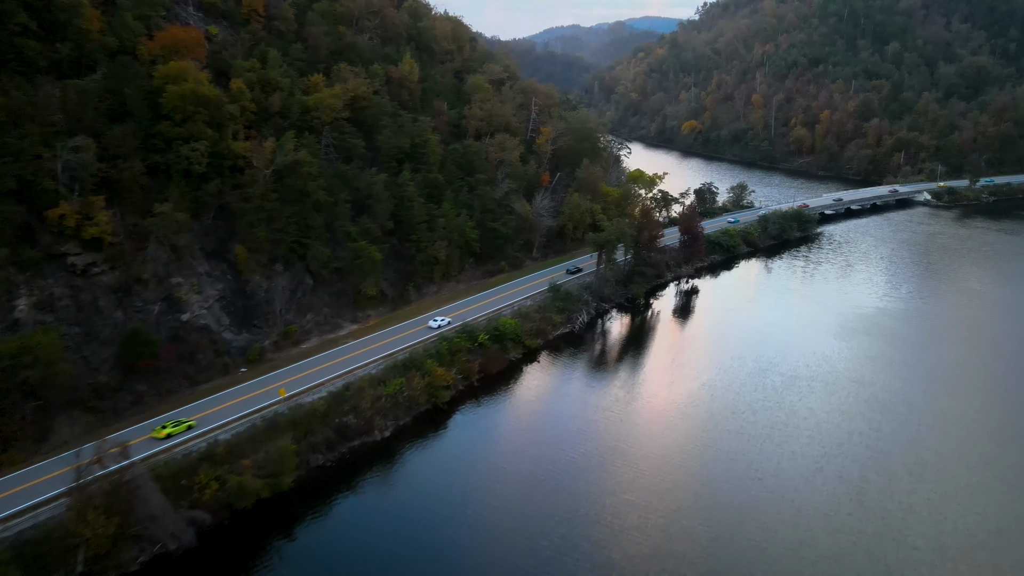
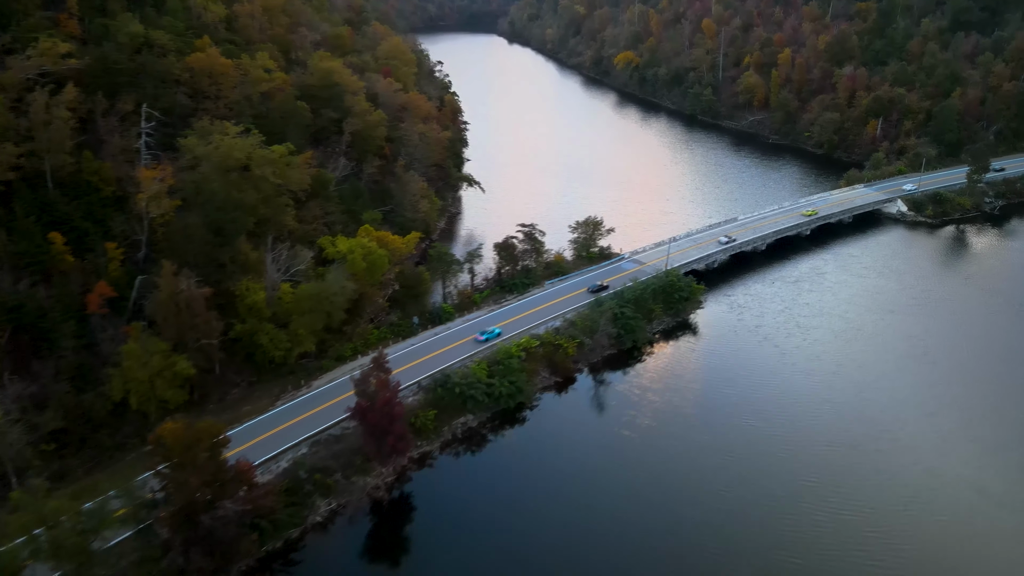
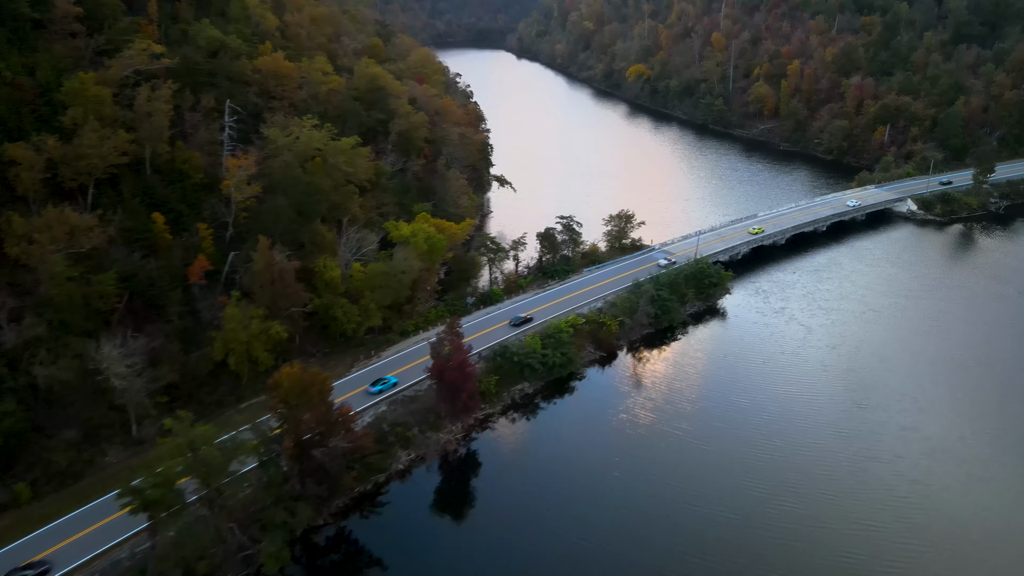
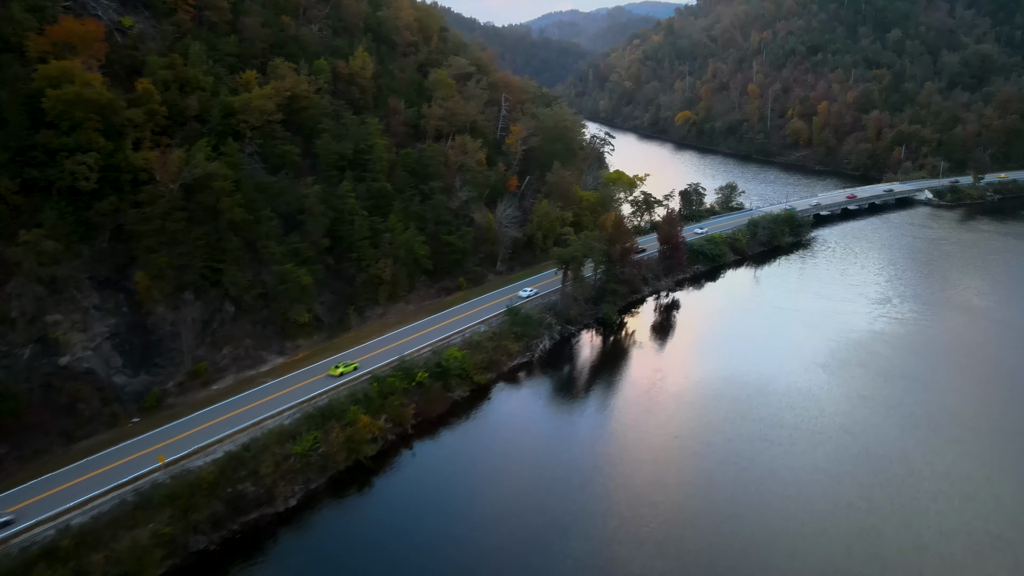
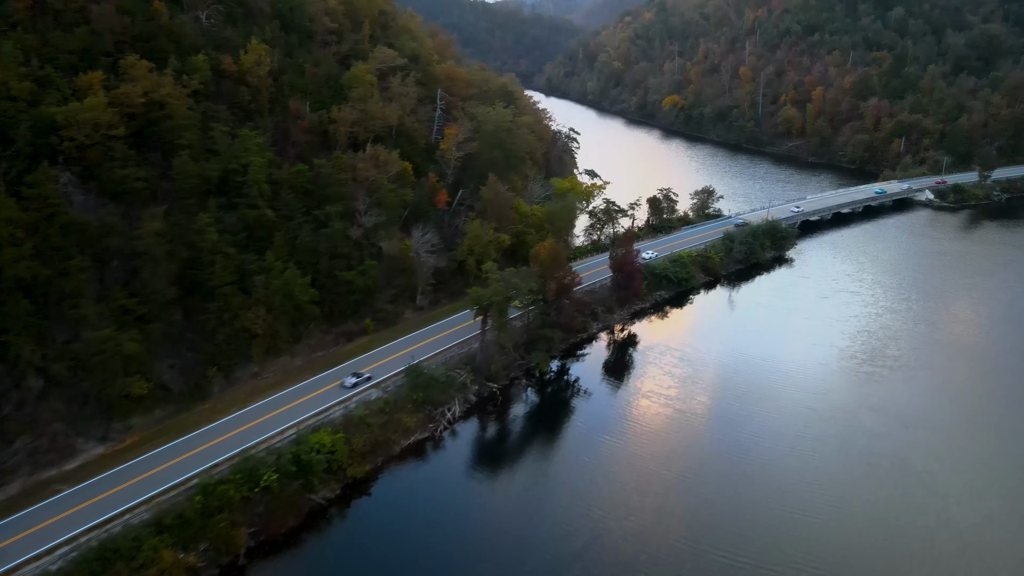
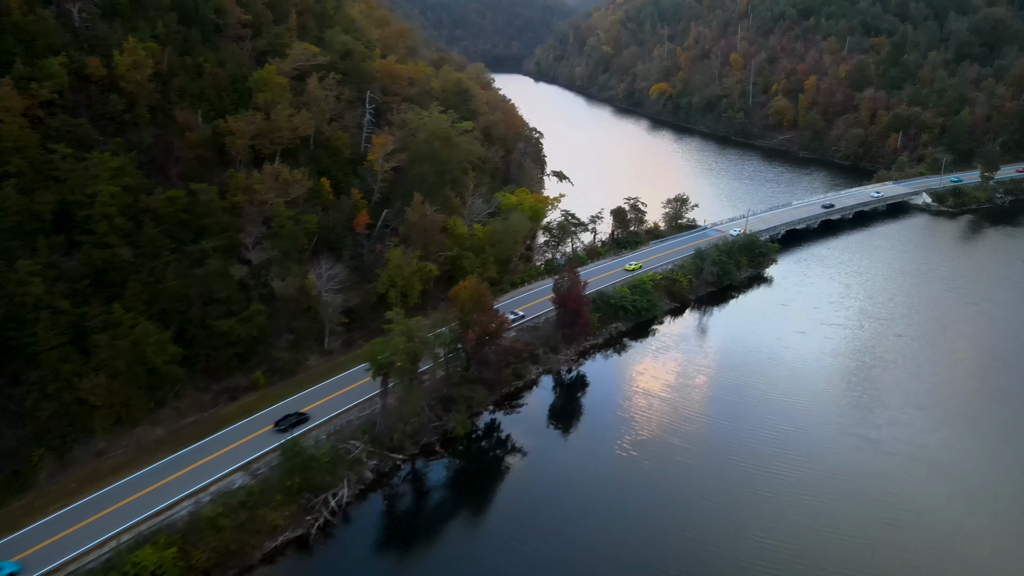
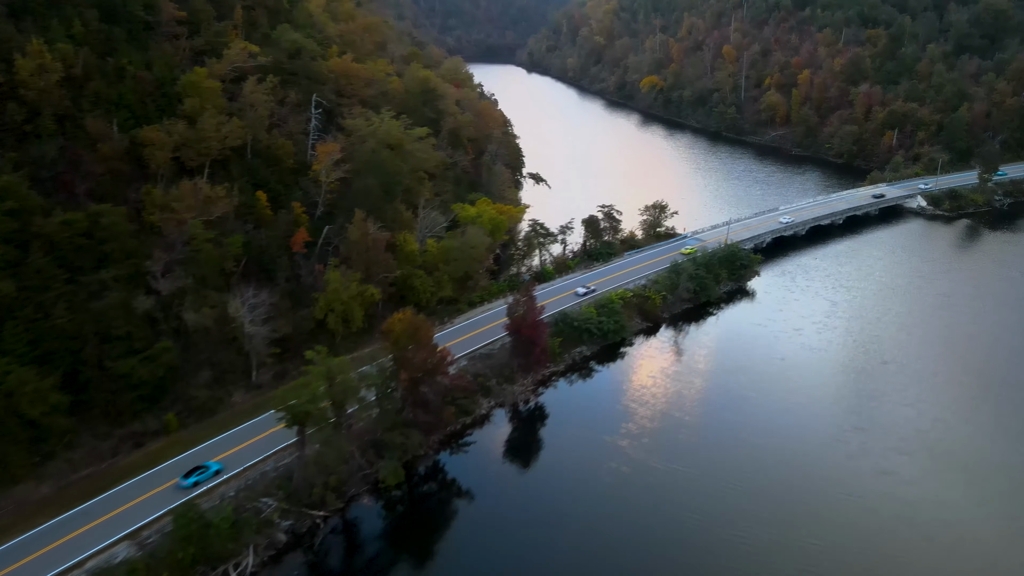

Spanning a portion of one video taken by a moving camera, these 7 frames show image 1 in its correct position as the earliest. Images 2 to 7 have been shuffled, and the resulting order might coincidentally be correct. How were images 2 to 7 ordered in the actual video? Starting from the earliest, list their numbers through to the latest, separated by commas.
4, 5, 6, 7, 3, 2
